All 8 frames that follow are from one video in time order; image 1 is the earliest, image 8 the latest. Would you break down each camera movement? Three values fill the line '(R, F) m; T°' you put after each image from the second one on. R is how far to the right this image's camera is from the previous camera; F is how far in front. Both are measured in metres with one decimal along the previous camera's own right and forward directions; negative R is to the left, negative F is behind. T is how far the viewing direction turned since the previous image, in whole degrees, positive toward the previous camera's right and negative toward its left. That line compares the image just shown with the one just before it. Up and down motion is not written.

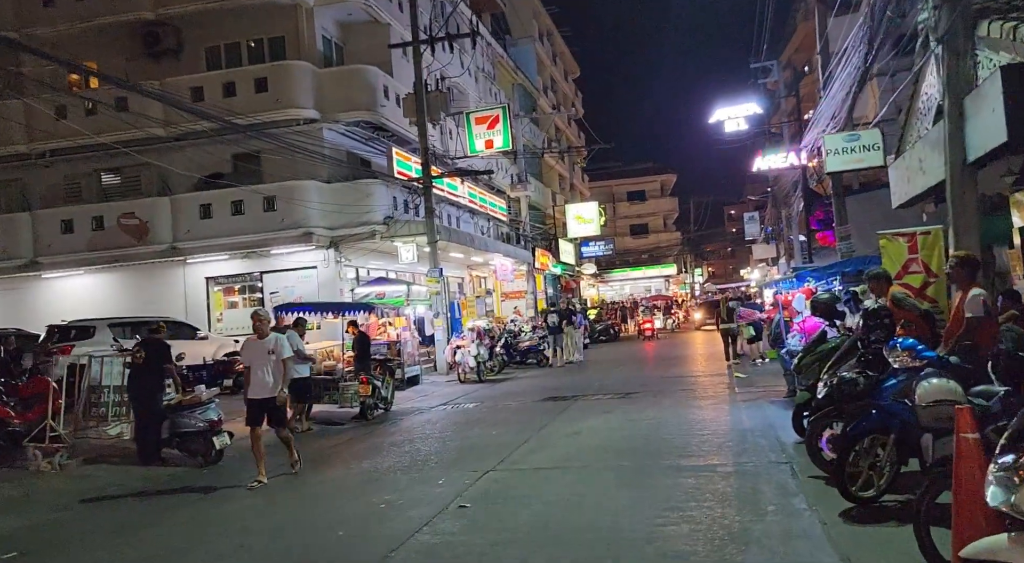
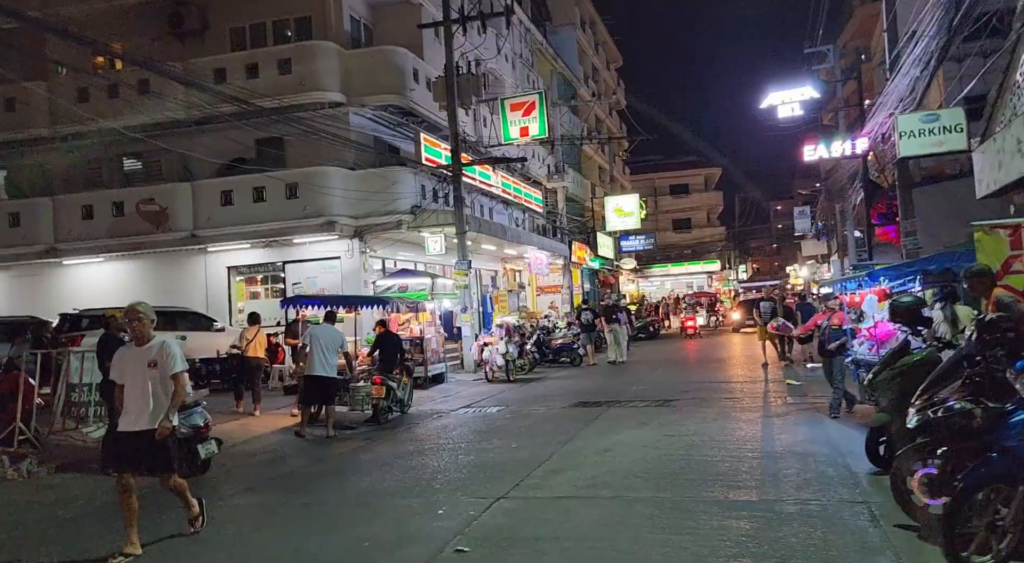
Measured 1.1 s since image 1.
(+0.2, +1.4) m; -3°
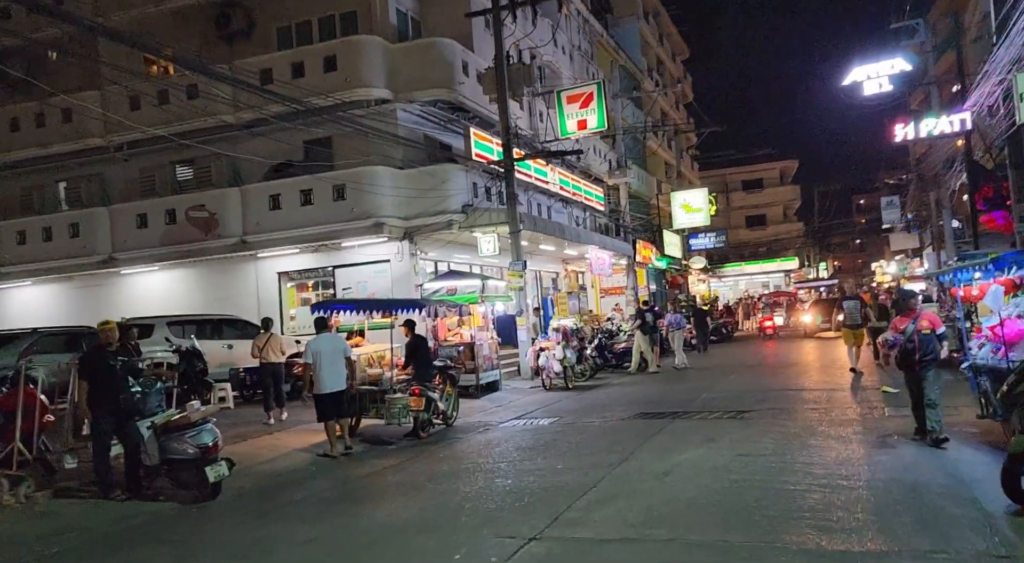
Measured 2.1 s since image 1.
(+0.3, +1.3) m; -5°
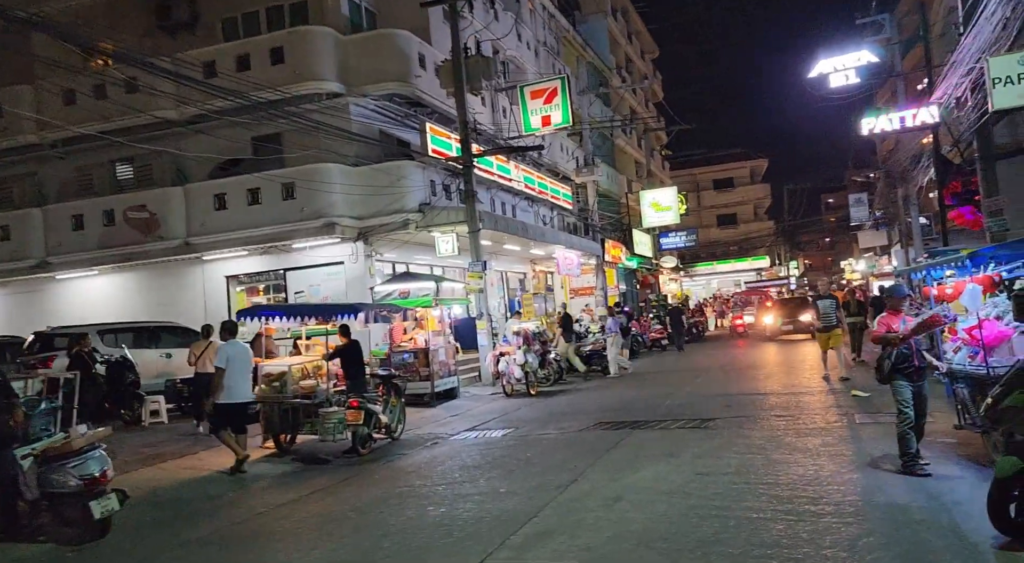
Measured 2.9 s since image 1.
(+0.4, +0.9) m; +2°
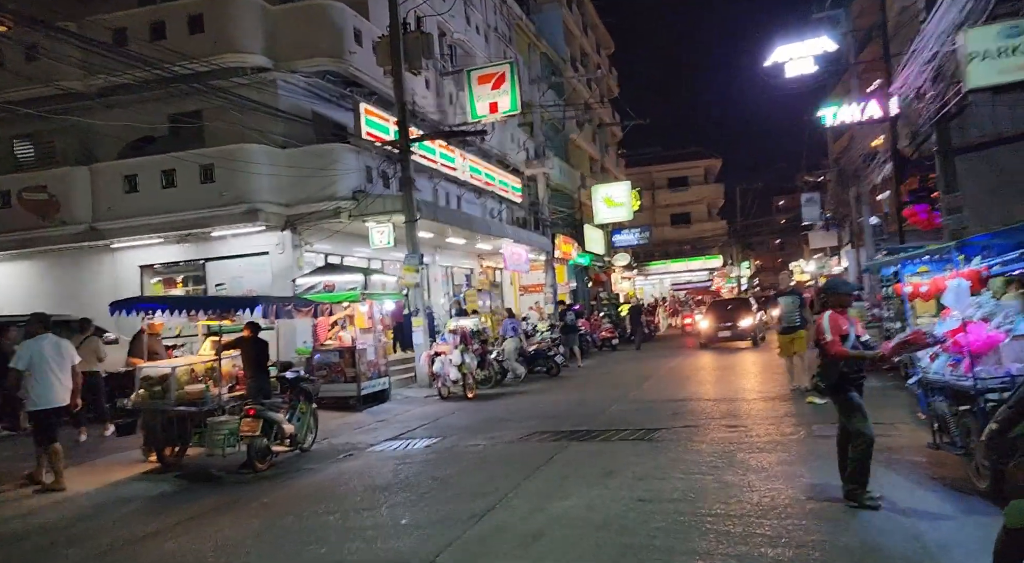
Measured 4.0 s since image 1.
(+0.4, +1.4) m; +3°
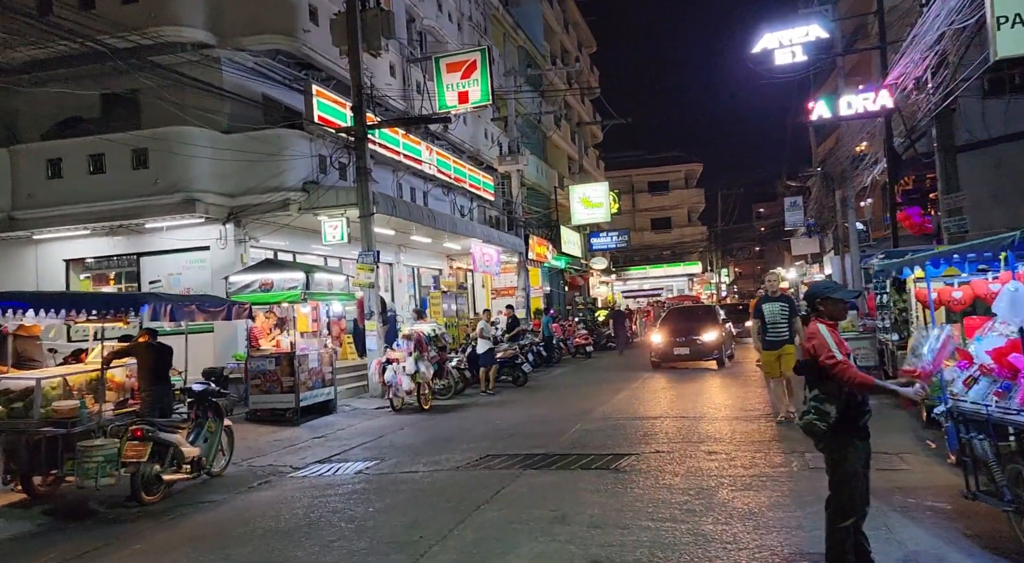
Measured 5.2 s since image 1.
(+0.4, +1.6) m; +1°
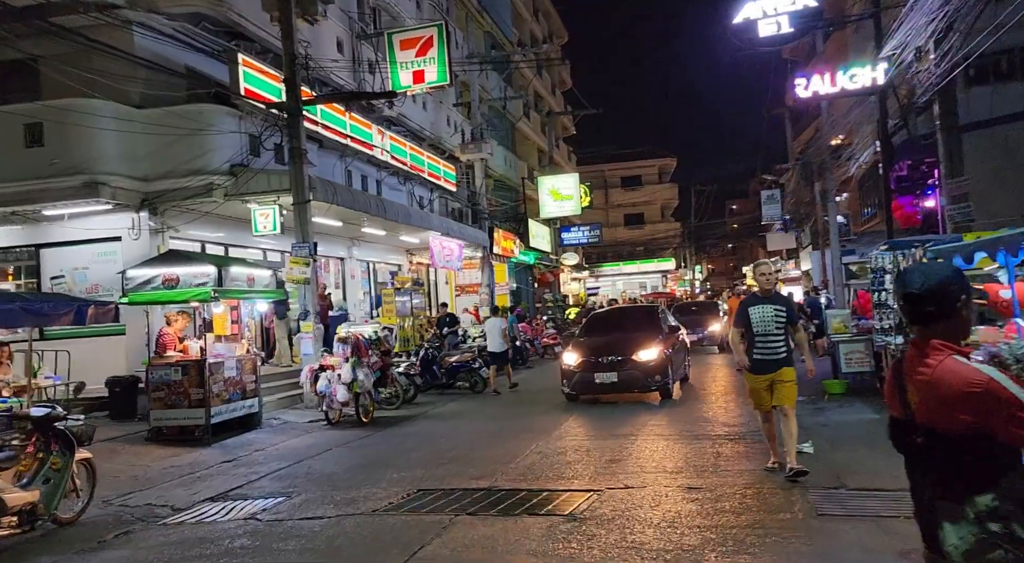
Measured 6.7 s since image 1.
(+0.4, +2.0) m; +2°
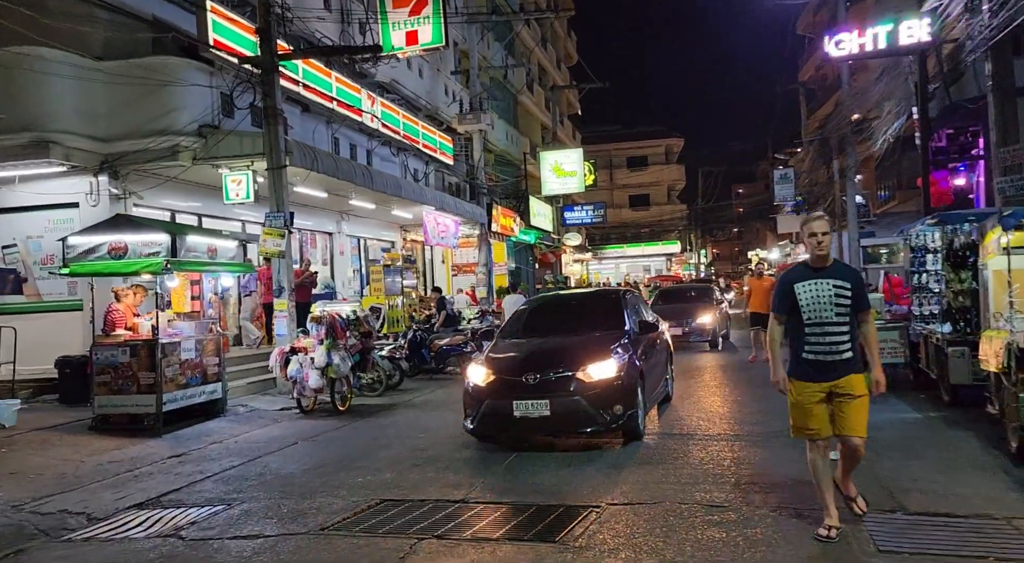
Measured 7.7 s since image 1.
(+0.1, +1.4) m; 0°
